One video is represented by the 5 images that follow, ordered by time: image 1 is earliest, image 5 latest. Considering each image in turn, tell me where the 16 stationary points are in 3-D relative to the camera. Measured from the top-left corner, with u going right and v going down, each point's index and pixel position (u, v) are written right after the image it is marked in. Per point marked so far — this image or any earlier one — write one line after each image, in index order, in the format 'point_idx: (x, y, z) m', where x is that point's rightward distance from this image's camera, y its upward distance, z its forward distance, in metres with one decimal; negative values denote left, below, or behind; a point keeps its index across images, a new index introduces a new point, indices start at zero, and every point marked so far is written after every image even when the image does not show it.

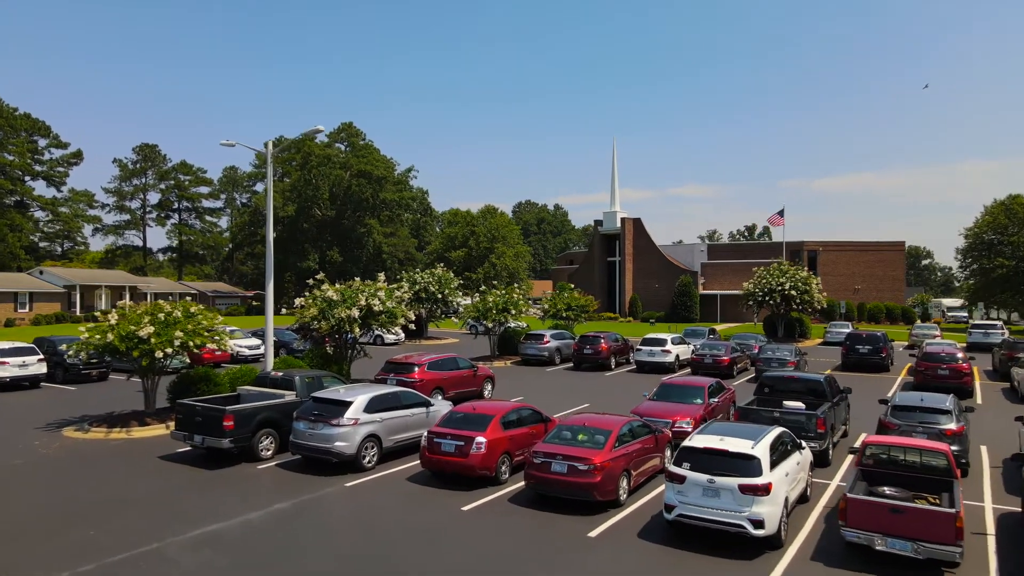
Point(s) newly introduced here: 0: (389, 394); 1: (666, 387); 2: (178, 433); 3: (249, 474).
0: (-2.2, -1.9, +13.6) m
1: (+3.2, -2.1, +16.1) m
2: (-5.8, -2.5, +13.1) m
3: (-4.4, -3.1, +12.6) m
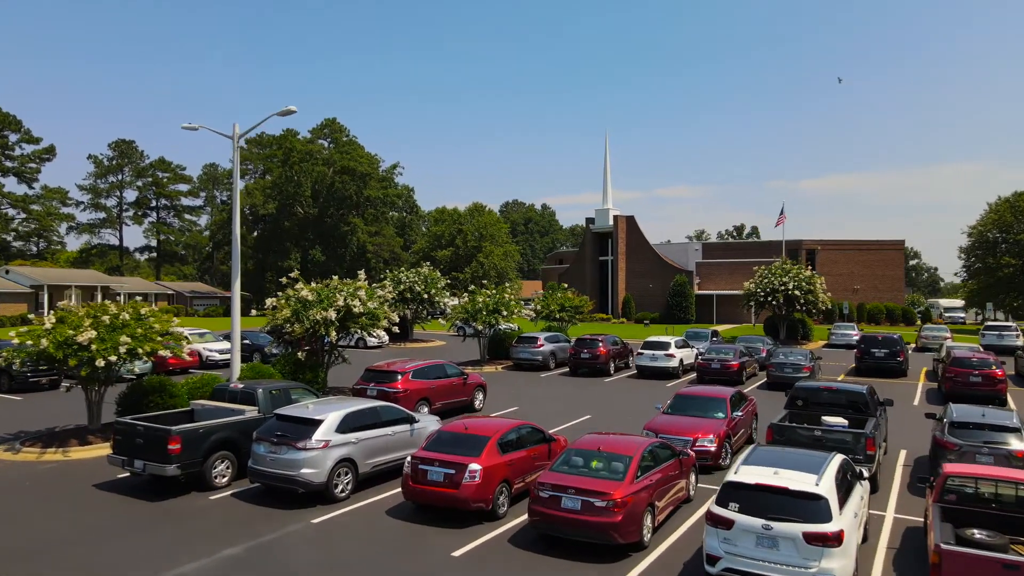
0: (-2.2, -1.9, +11.7) m
1: (+3.2, -2.1, +14.3) m
2: (-5.8, -2.5, +11.1) m
3: (-4.4, -3.1, +10.7) m
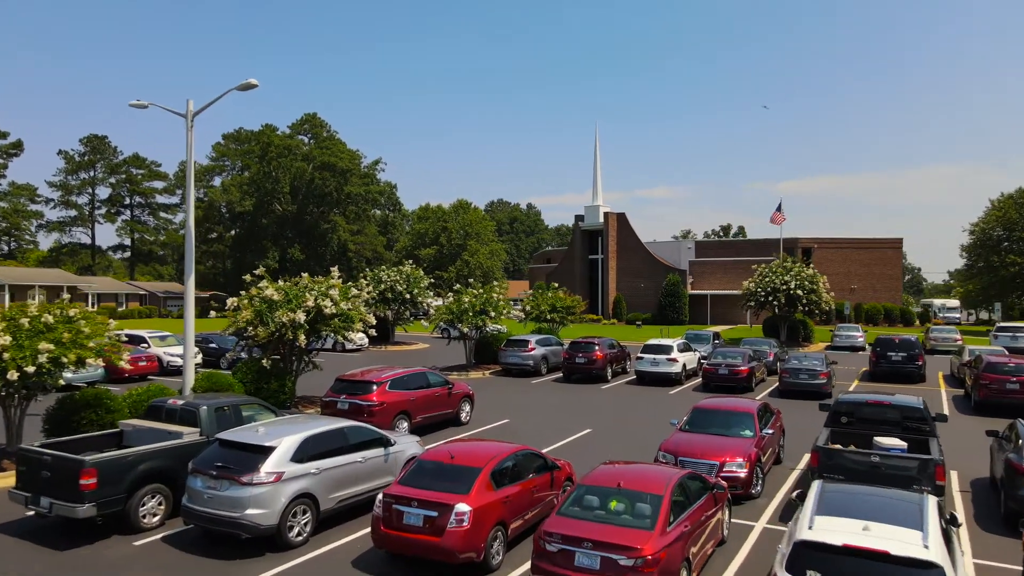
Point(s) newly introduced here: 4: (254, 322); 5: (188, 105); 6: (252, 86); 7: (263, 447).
0: (-2.3, -1.8, +9.7) m
1: (+3.0, -2.0, +12.4) m
2: (-5.8, -2.4, +9.0) m
3: (-4.4, -3.0, +8.6) m
4: (-5.8, -0.8, +17.0) m
5: (-6.8, +3.9, +16.0) m
6: (-5.2, +4.0, +15.2) m
7: (-2.9, -1.8, +8.8) m
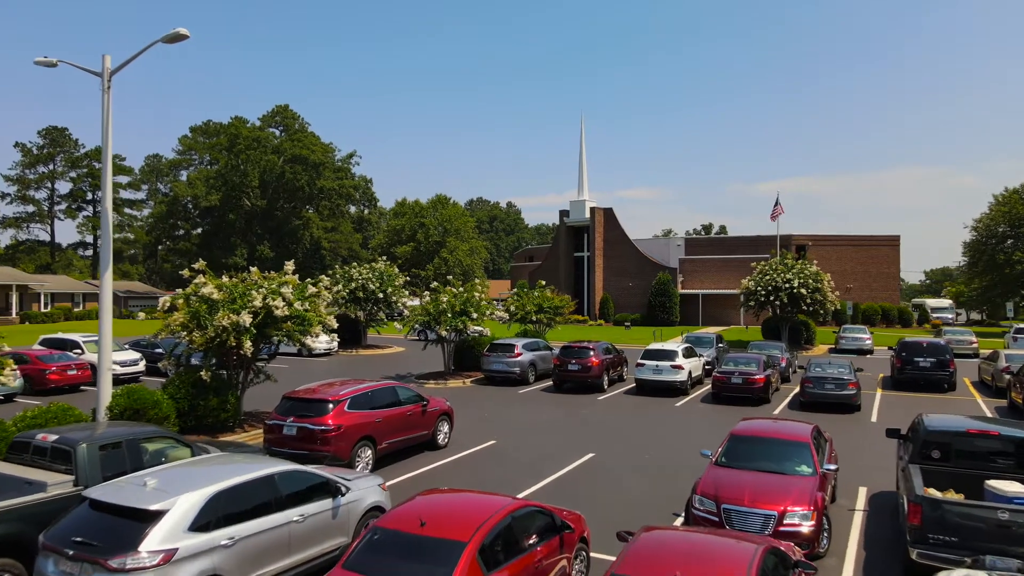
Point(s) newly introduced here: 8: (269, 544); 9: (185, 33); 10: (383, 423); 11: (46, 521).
0: (-2.3, -1.8, +7.0) m
1: (+2.9, -2.0, +9.8) m
2: (-5.9, -2.4, +6.2) m
3: (-4.5, -3.0, +5.8) m
4: (-6.0, -0.7, +14.2) m
5: (-7.0, +3.9, +13.2) m
6: (-5.4, +4.1, +12.4) m
7: (-2.9, -1.8, +6.1) m
8: (-2.2, -2.3, +6.8) m
9: (-5.3, +4.1, +12.3) m
10: (-2.0, -2.1, +12.0) m
11: (-4.2, -2.1, +7.0) m
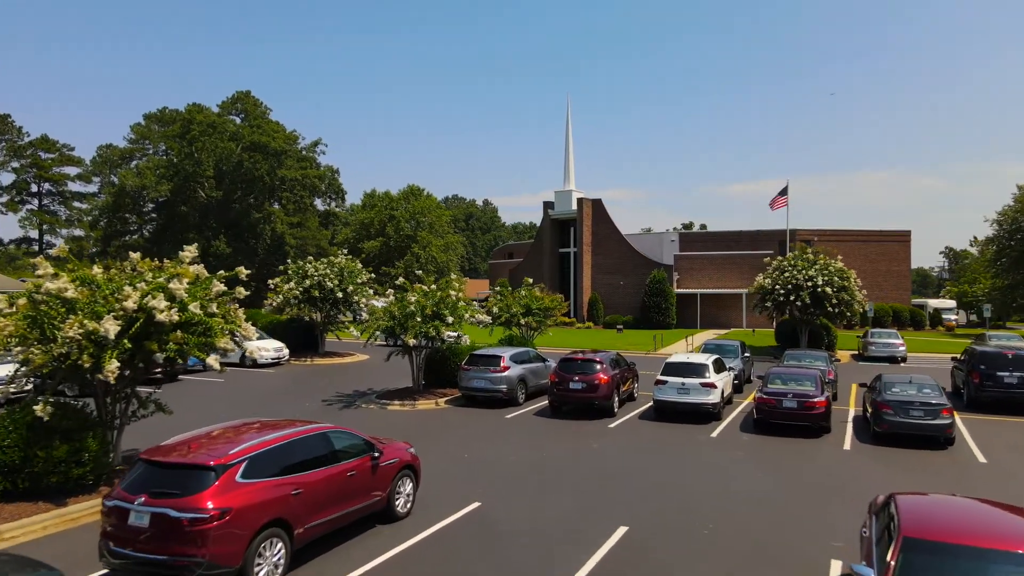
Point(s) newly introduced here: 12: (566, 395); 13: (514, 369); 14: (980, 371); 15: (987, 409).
0: (-2.2, -1.7, +2.5) m
1: (+3.0, -1.9, +5.6) m
2: (-5.7, -2.3, +1.7) m
3: (-4.3, -2.9, +1.3) m
4: (-6.1, -0.6, +9.6) m
5: (-7.1, +4.0, +8.6) m
6: (-5.4, +4.2, +7.9) m
7: (-2.7, -1.7, +1.6) m
8: (-2.0, -2.2, +2.4) m
9: (-5.4, +4.2, +7.8) m
10: (-2.1, -2.0, +7.6) m
11: (-4.1, -2.1, +2.5) m
12: (+1.1, -2.3, +16.2) m
13: (0.0, -1.9, +18.0) m
14: (+10.4, -1.8, +17.0) m
15: (+11.0, -2.7, +17.6) m
